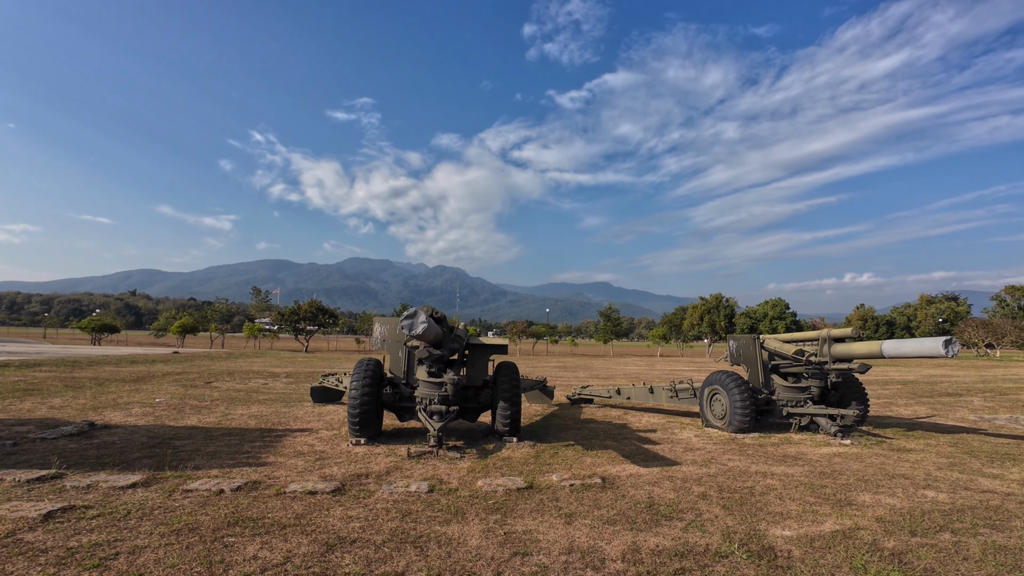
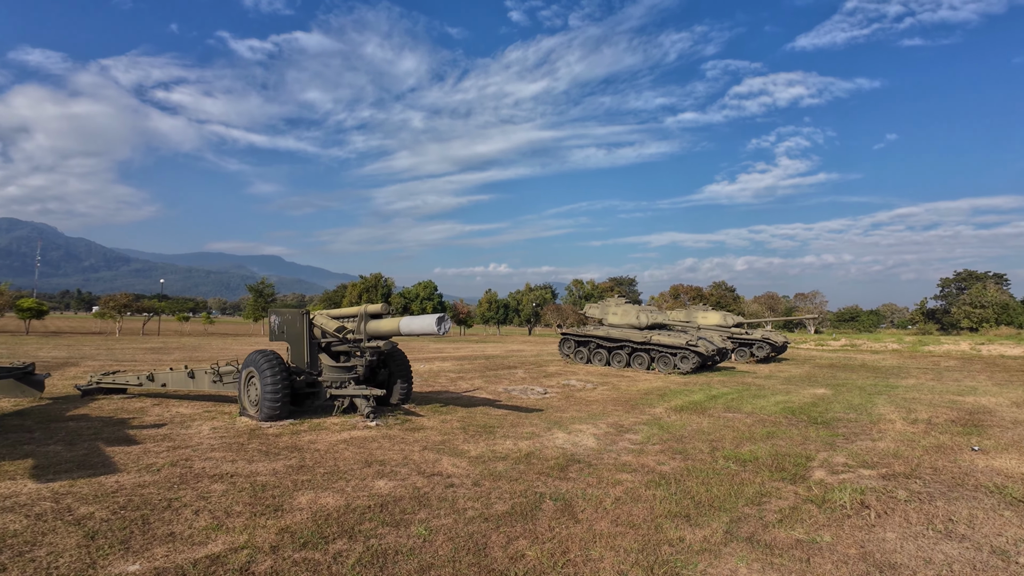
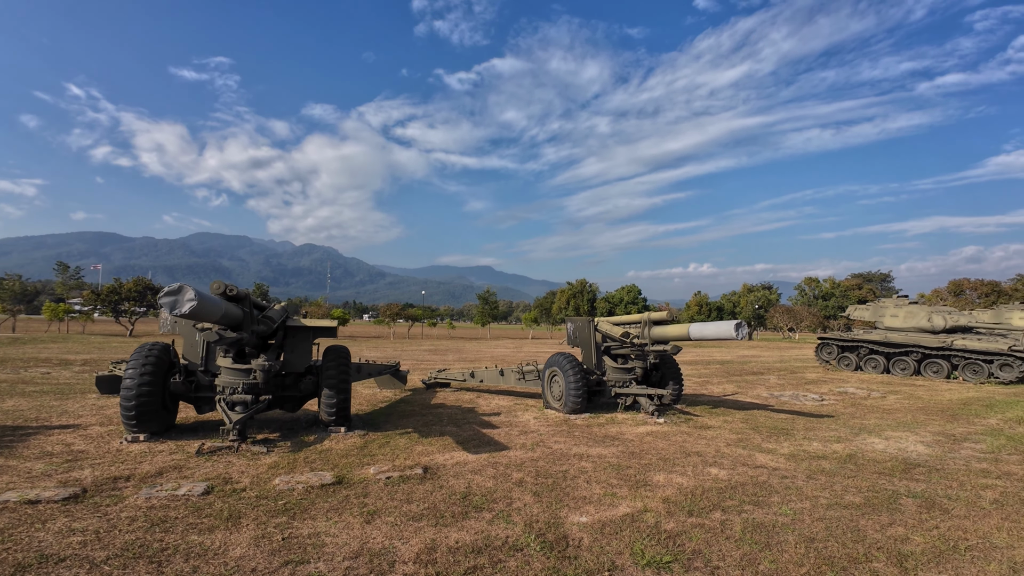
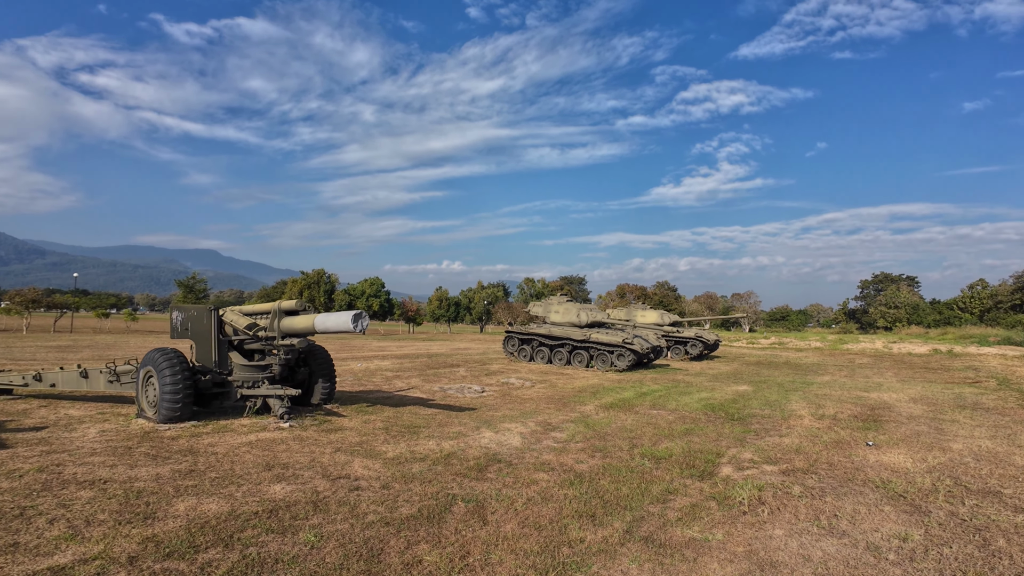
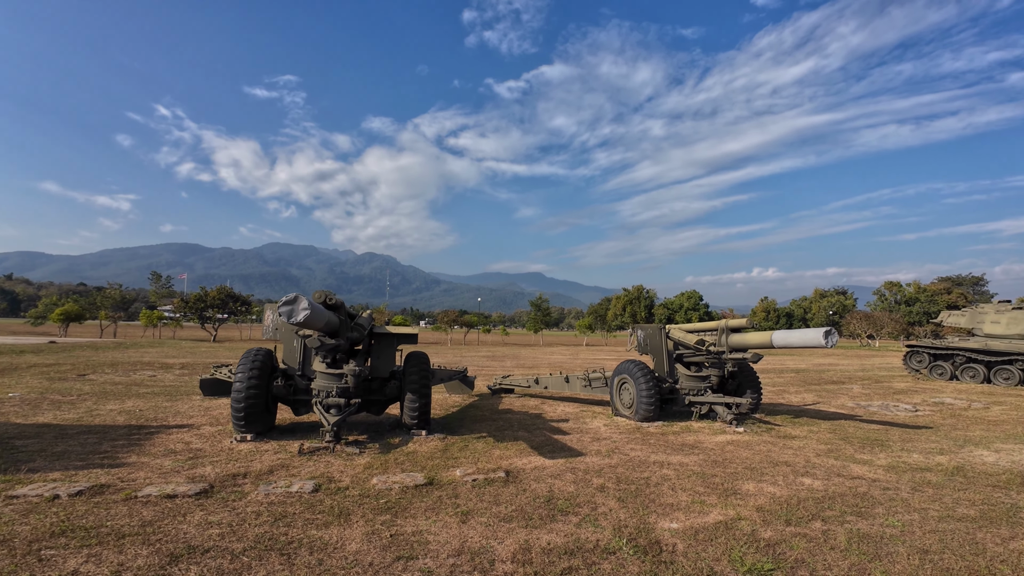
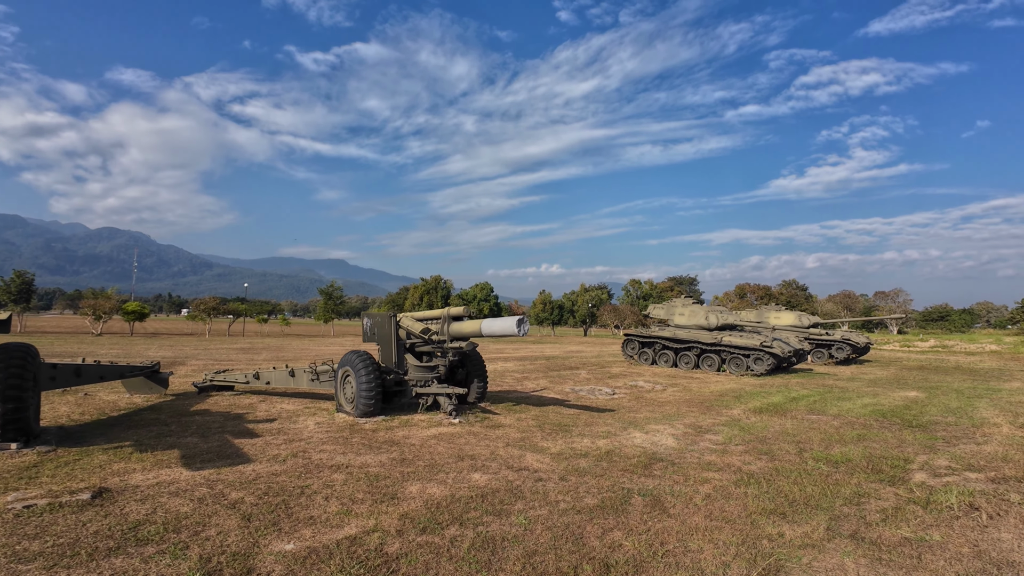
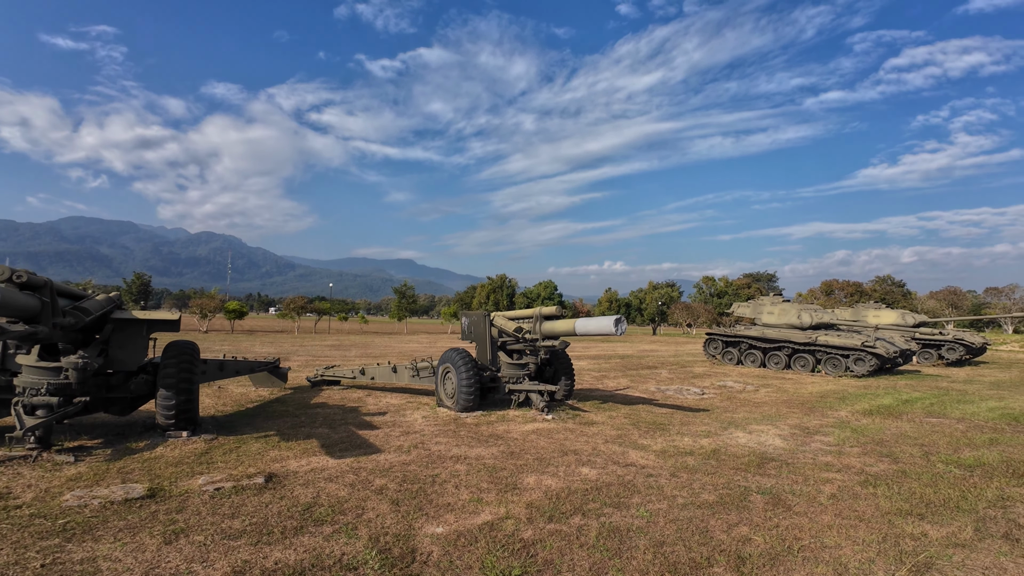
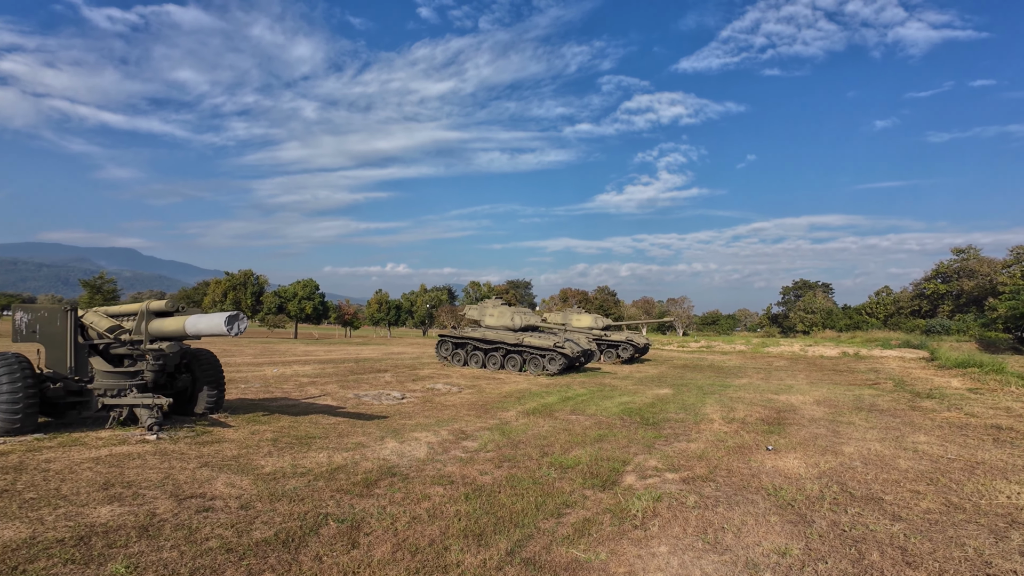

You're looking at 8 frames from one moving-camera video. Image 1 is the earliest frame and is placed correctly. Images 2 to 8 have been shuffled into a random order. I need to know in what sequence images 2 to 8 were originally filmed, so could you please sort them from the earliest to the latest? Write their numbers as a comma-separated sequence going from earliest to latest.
5, 3, 7, 6, 2, 4, 8
